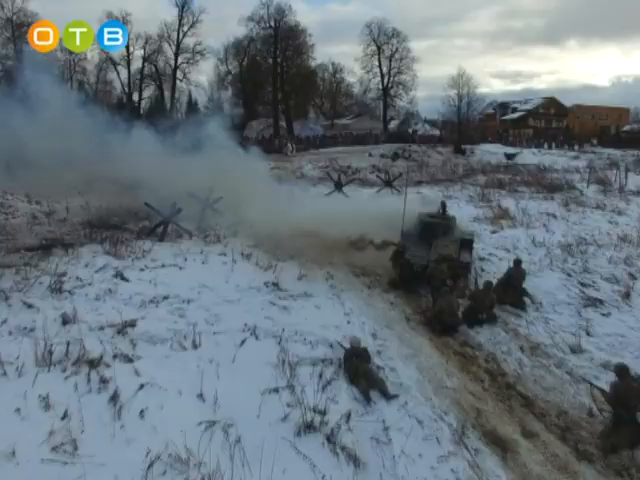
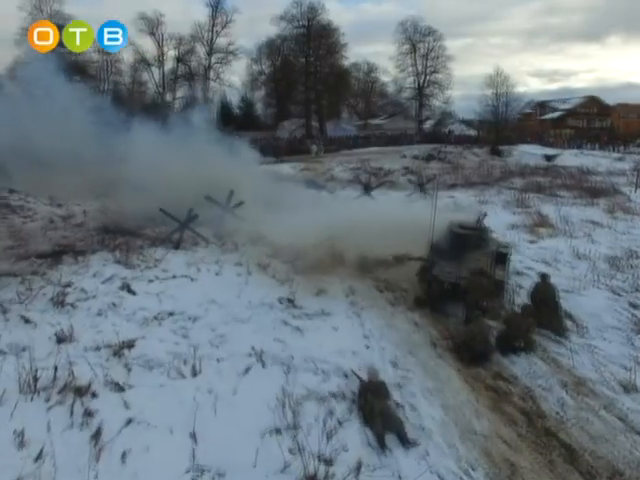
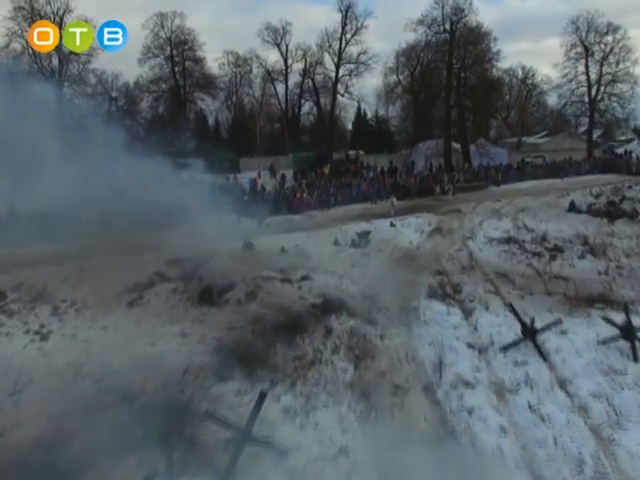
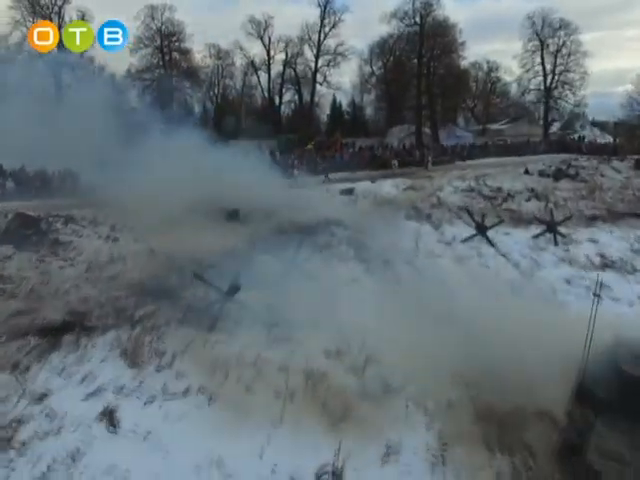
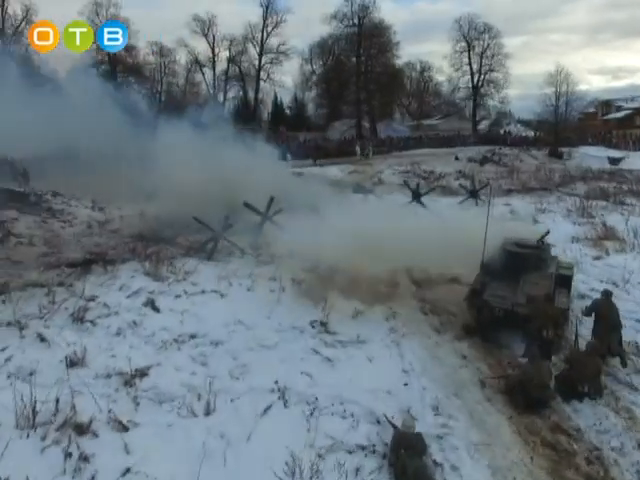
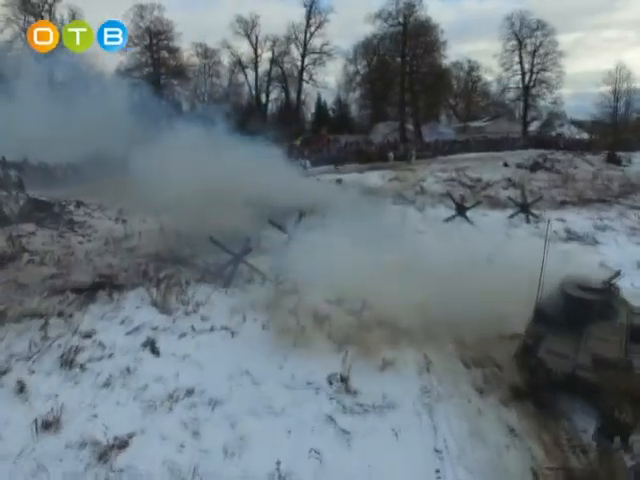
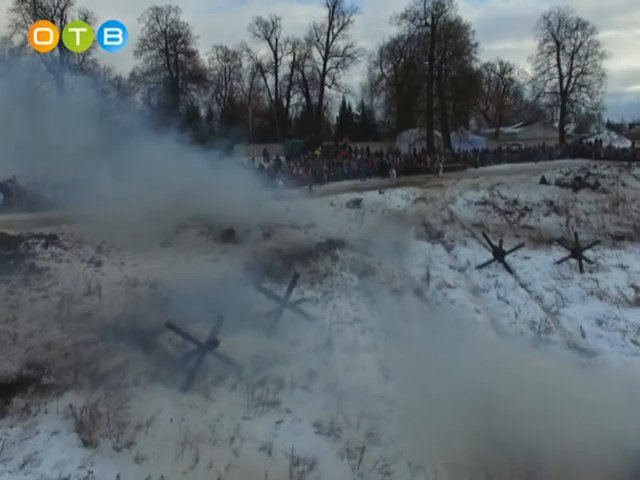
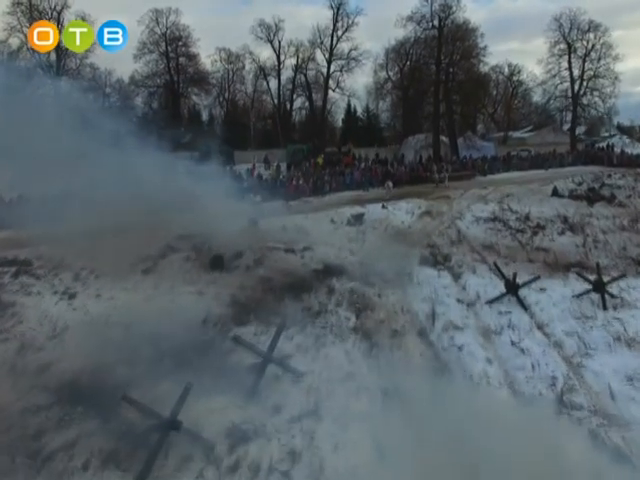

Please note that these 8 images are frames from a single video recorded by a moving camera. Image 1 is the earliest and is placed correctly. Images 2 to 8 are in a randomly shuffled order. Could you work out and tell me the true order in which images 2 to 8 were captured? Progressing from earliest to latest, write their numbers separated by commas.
2, 5, 6, 4, 7, 8, 3
